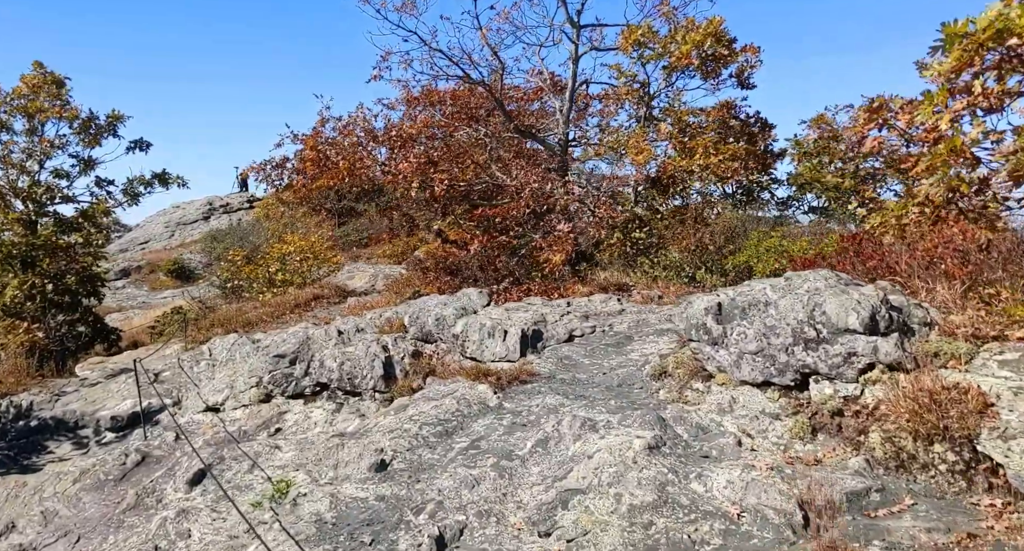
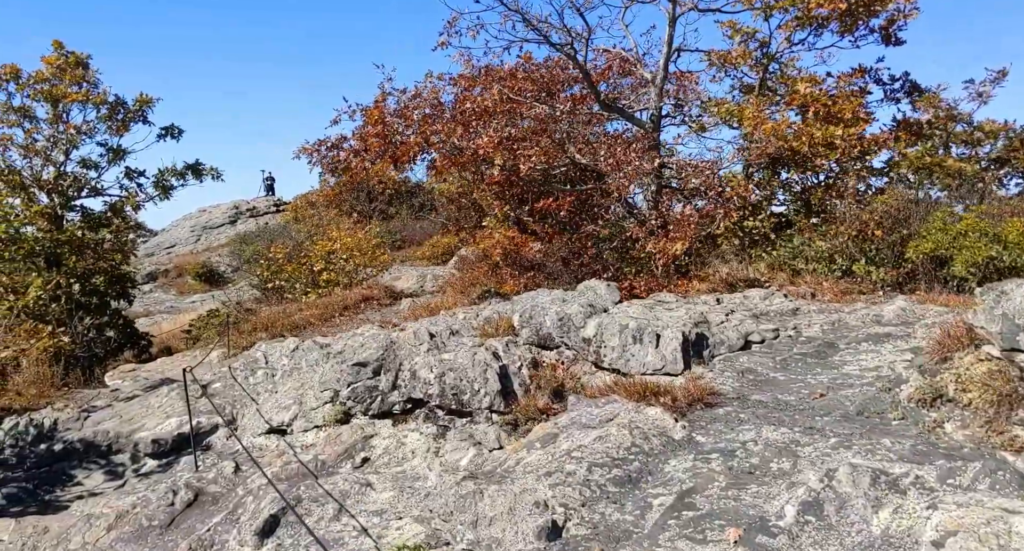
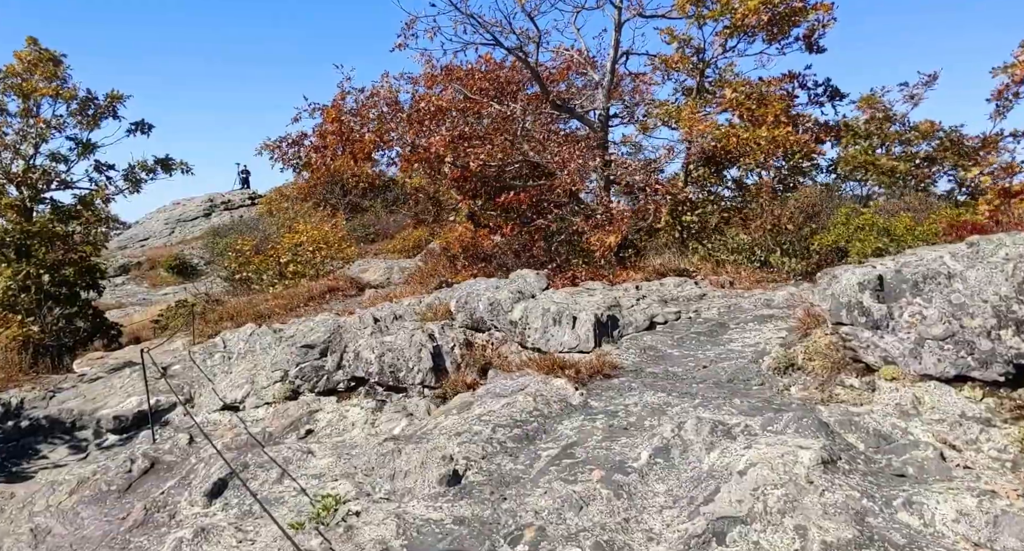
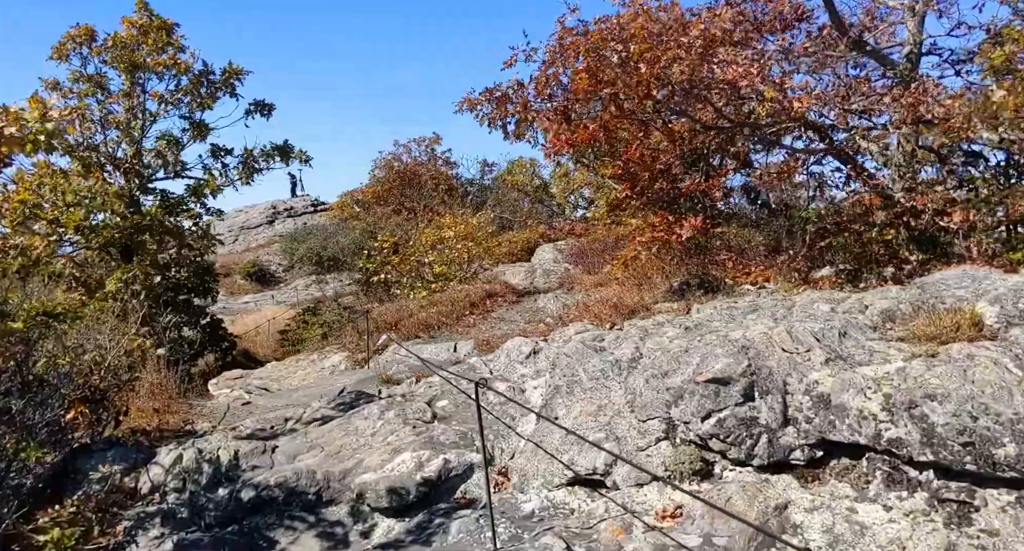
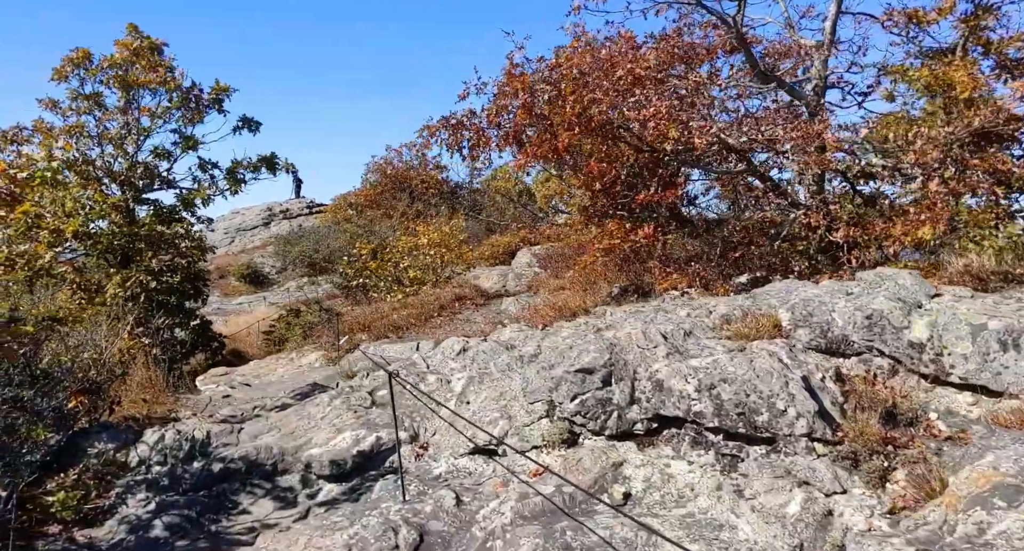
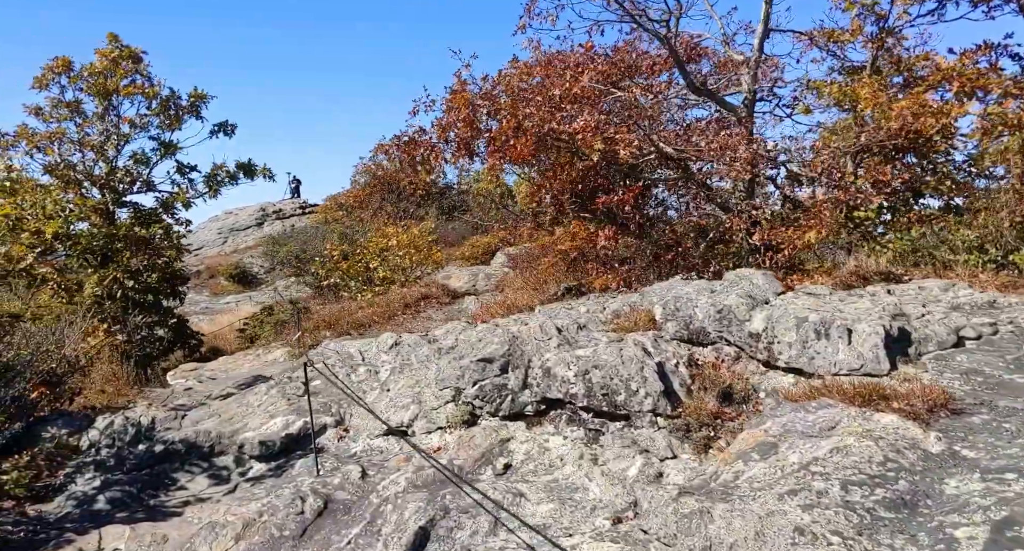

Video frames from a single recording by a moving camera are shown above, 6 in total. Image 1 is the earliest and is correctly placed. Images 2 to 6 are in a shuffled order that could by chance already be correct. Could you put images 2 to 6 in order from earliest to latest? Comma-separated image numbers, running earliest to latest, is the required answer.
3, 2, 6, 5, 4
